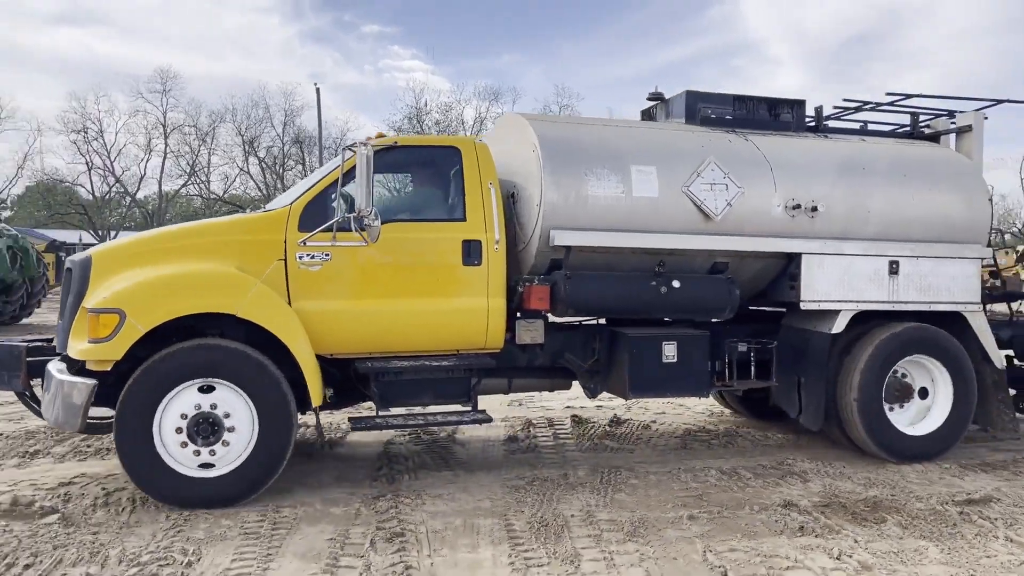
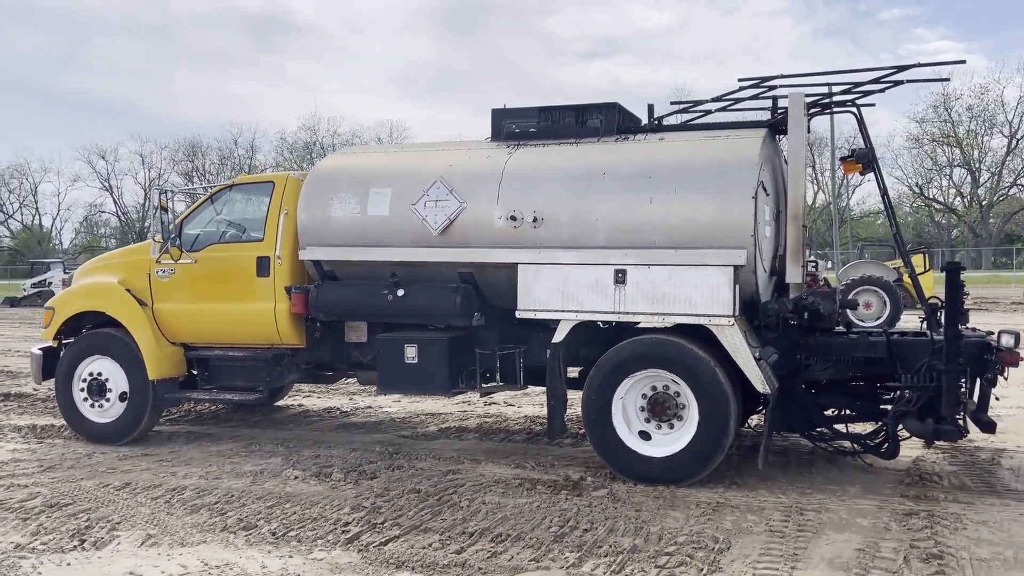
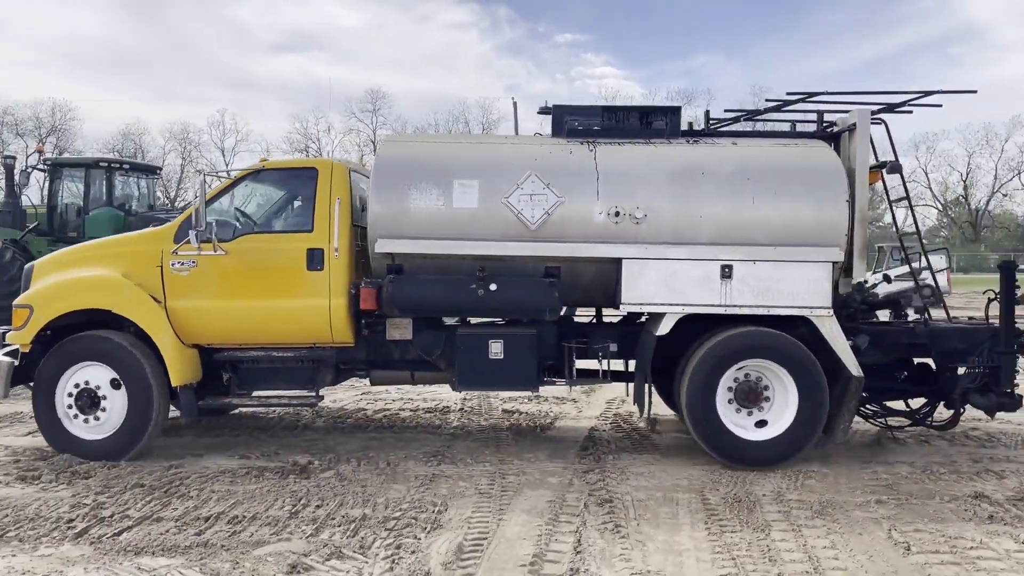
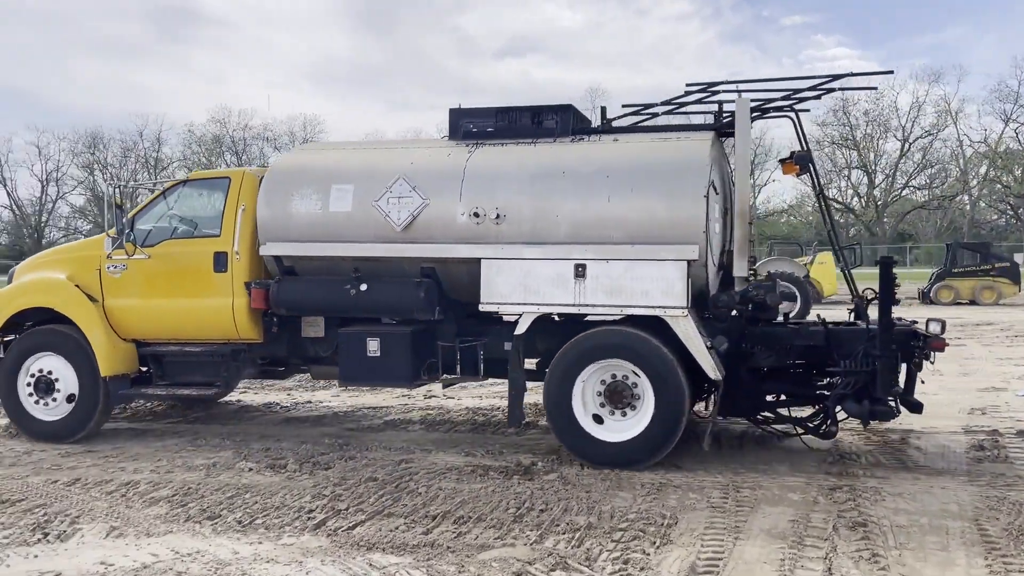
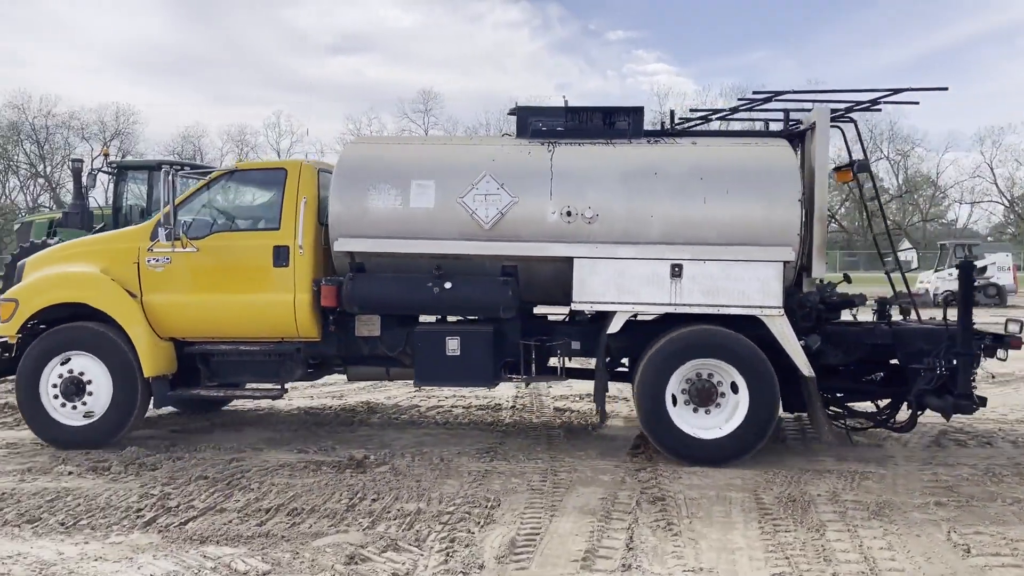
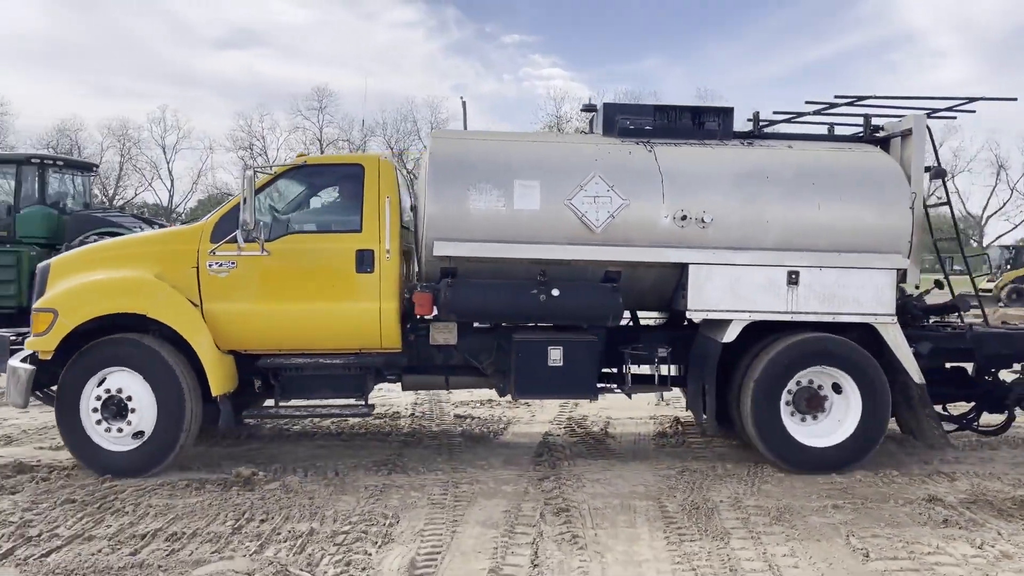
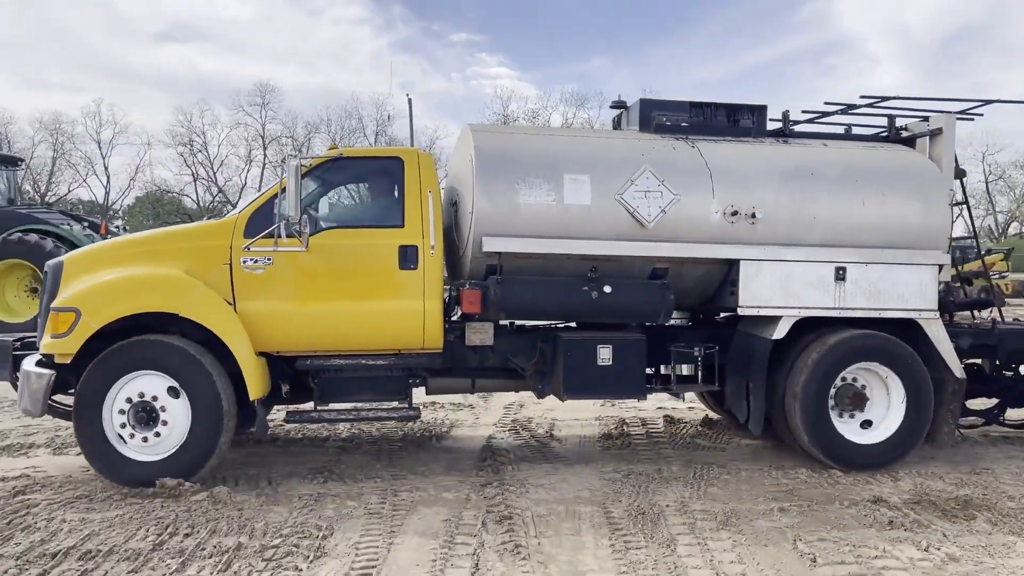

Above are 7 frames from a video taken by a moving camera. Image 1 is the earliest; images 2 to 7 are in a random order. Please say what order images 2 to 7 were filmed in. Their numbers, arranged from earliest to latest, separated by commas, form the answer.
7, 6, 3, 5, 4, 2
